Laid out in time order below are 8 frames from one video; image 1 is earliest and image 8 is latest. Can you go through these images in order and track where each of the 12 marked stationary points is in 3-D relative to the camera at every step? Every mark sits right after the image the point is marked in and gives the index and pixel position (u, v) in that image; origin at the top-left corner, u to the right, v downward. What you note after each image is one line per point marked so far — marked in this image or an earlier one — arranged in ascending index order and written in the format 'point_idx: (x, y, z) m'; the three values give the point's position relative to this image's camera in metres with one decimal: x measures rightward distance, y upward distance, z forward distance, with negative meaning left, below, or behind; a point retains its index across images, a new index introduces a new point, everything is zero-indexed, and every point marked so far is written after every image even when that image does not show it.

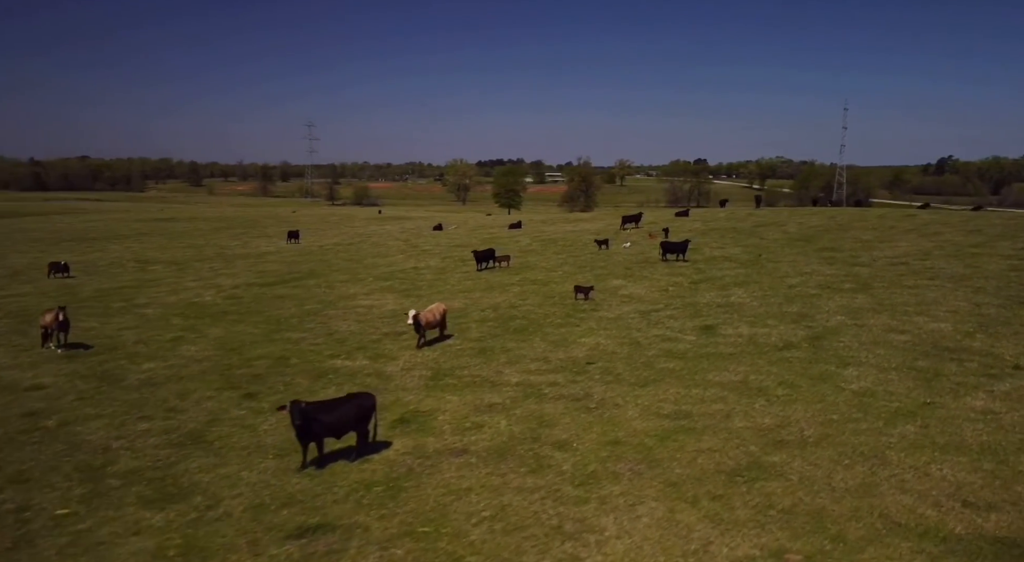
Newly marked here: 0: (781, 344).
0: (+7.3, -1.7, +17.8) m
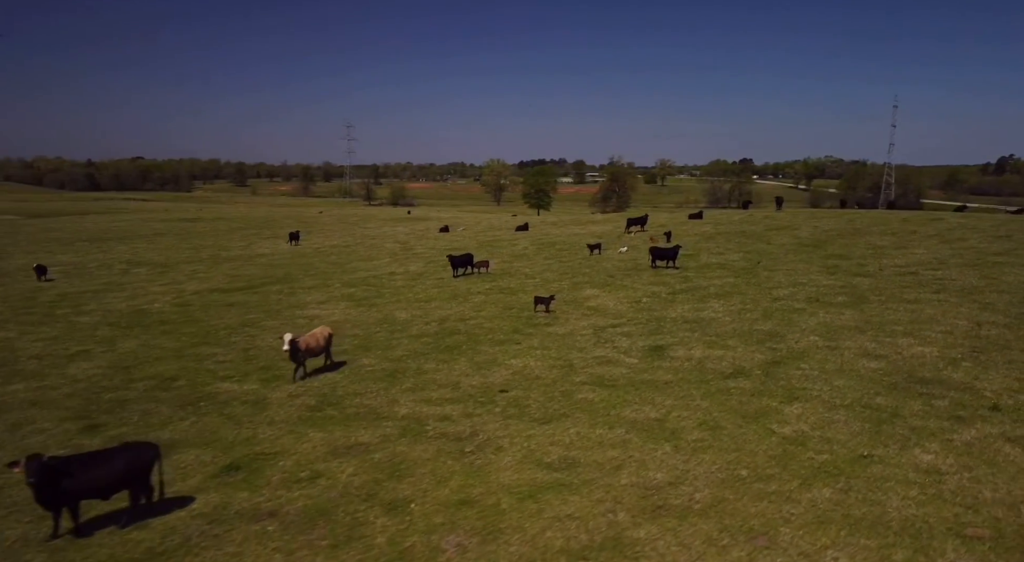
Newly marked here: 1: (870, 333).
0: (+5.2, -2.2, +15.8) m
1: (+10.8, -1.6, +20.0) m
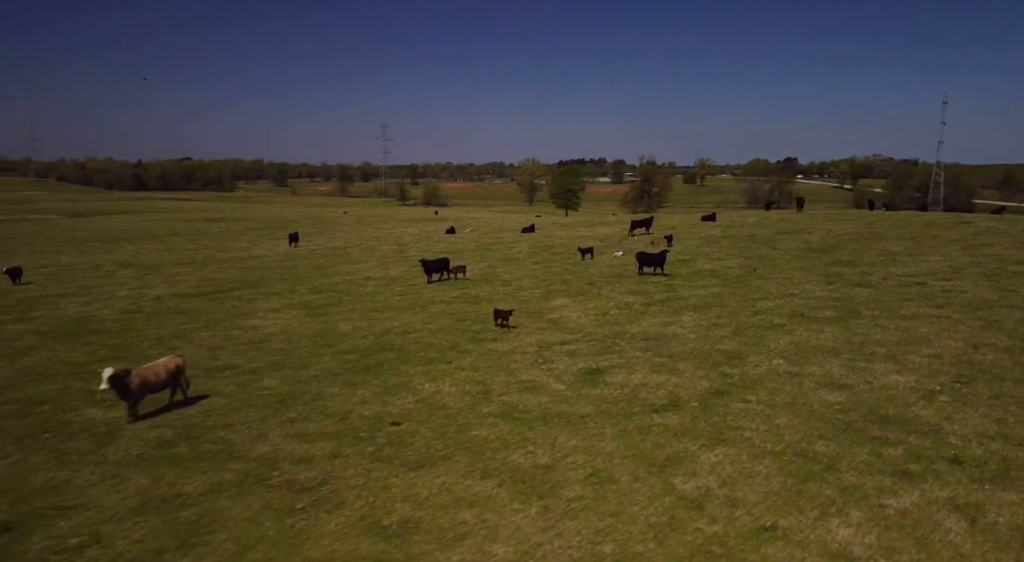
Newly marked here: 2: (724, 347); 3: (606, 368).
0: (+3.2, -2.5, +13.8) m
1: (+8.9, -2.0, +17.8) m
2: (+6.1, -1.9, +19.0) m
3: (+2.4, -2.2, +16.7) m
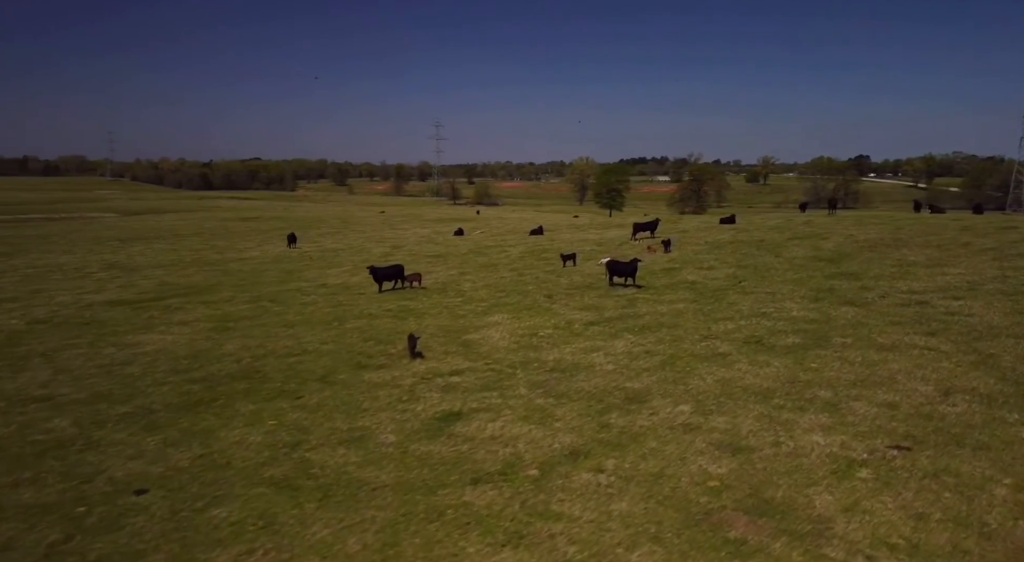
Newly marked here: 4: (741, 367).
0: (-0.3, -3.1, +10.9) m
1: (+5.7, -2.6, +14.5) m
2: (+3.0, -2.5, +15.8) m
3: (-0.9, -2.7, +13.9) m
4: (+6.0, -2.2, +17.4) m
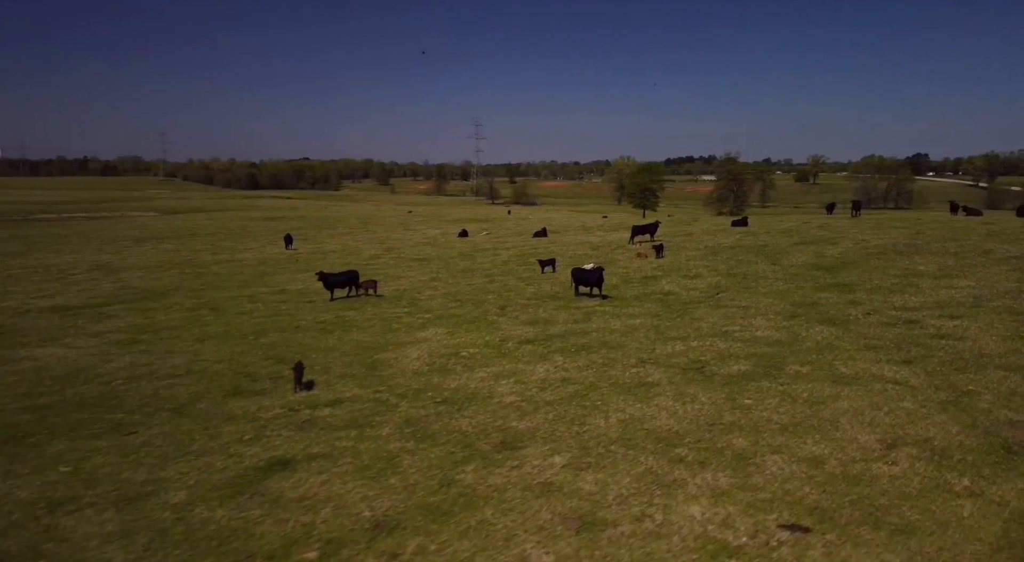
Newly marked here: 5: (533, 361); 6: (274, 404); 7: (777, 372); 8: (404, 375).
0: (-3.2, -3.5, +8.8) m
1: (+2.9, -3.1, +12.0) m
2: (+0.3, -2.9, +13.5) m
3: (-3.7, -3.1, +11.8) m
4: (+3.4, -2.7, +14.9) m
5: (+0.6, -2.3, +18.9) m
6: (-5.4, -2.8, +15.0) m
7: (+6.8, -2.4, +17.1) m
8: (-2.8, -2.5, +17.5) m
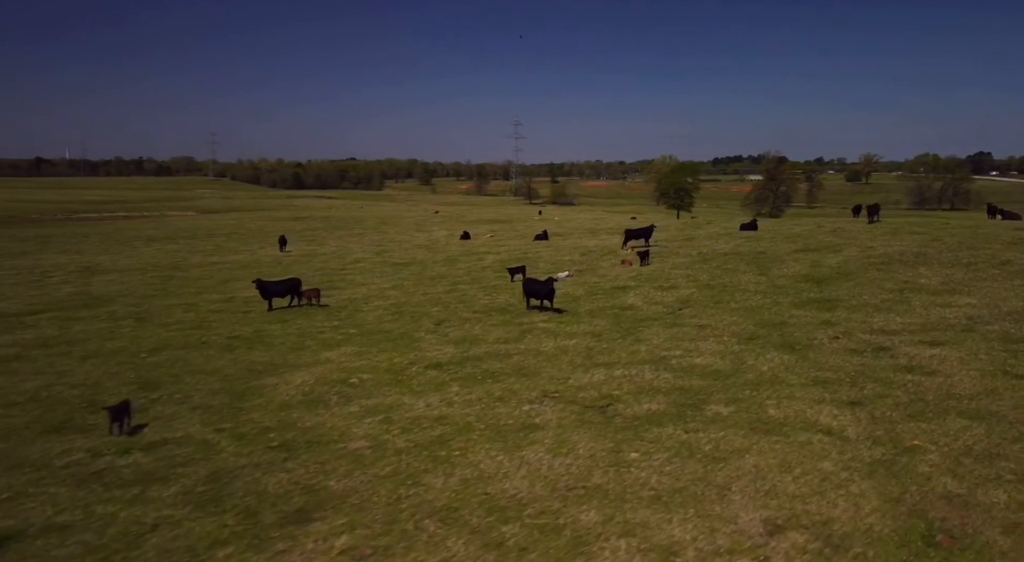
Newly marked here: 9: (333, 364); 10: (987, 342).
0: (-6.5, -4.0, +6.7) m
1: (-0.2, -3.6, +9.6) m
2: (-2.7, -3.4, +11.2) m
3: (-6.8, -3.6, +9.7) m
4: (+0.4, -3.2, +12.5) m
5: (-2.2, -2.8, +16.6) m
6: (-8.4, -3.2, +13.0) m
7: (+3.9, -2.9, +14.5) m
8: (-5.7, -3.0, +15.3) m
9: (-5.2, -2.4, +19.3) m
10: (+14.1, -1.9, +19.8) m
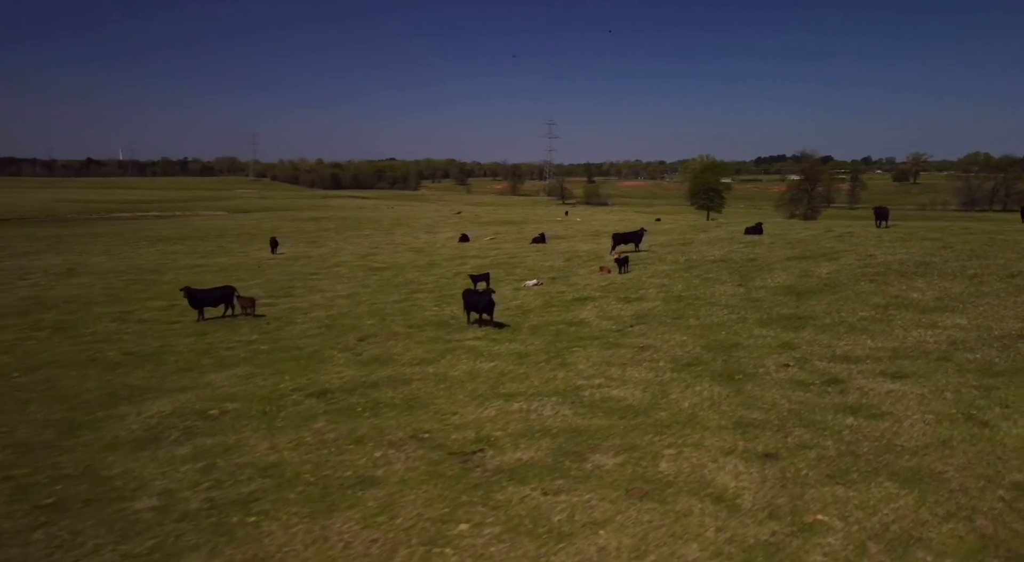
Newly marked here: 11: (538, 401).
0: (-9.7, -4.4, +4.7) m
1: (-3.3, -4.1, +7.4) m
2: (-5.8, -3.8, +9.1) m
3: (-9.9, -4.0, +7.7) m
4: (-2.6, -3.7, +10.2) m
5: (-5.0, -3.2, +14.4) m
6: (-11.4, -3.6, +11.1) m
7: (+1.0, -3.4, +12.1) m
8: (-8.6, -3.4, +13.4) m
9: (-7.9, -2.8, +17.3) m
10: (+11.4, -2.5, +17.0) m
11: (+0.6, -2.9, +15.8) m
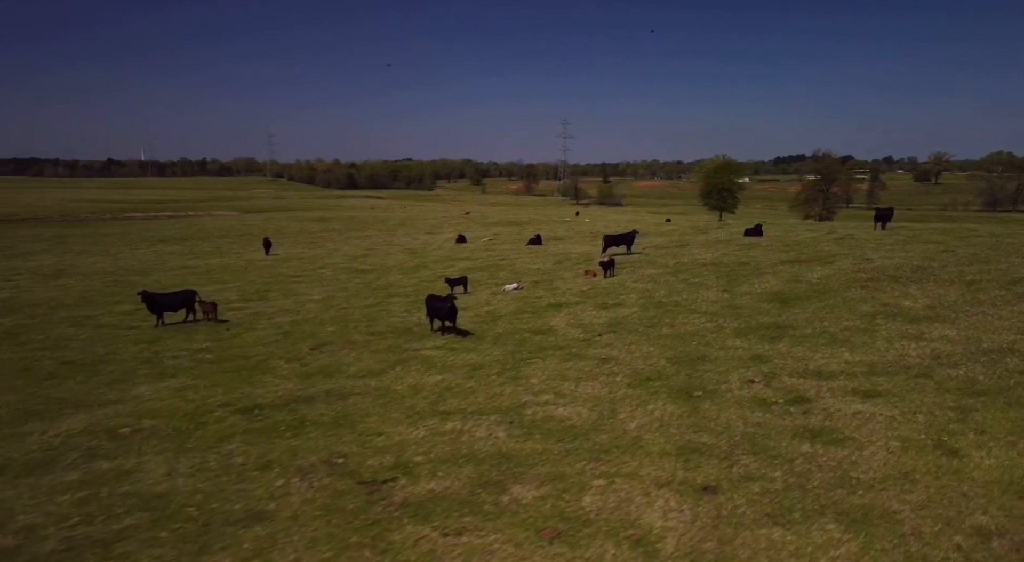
0: (-11.4, -4.6, +3.8) m
1: (-4.9, -4.3, +6.3) m
2: (-7.4, -4.0, +8.1) m
3: (-11.5, -4.2, +6.8) m
4: (-4.2, -3.9, +9.1) m
5: (-6.5, -3.4, +13.4) m
6: (-12.9, -3.8, +10.2) m
7: (-0.5, -3.6, +10.9) m
8: (-10.1, -3.6, +12.4) m
9: (-9.3, -3.0, +16.3) m
10: (+10.0, -2.7, +15.6) m
11: (-0.8, -3.1, +14.7) m
